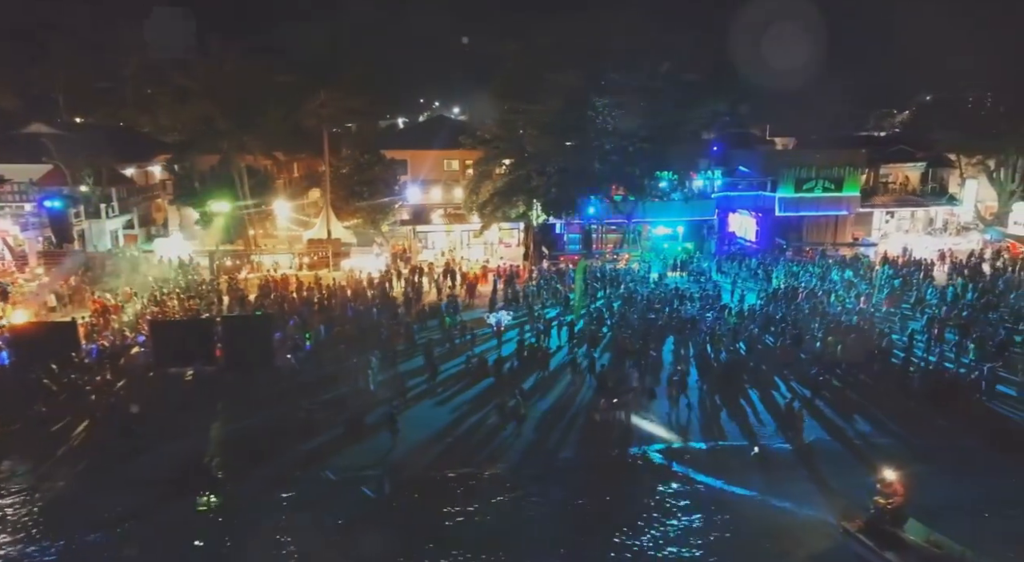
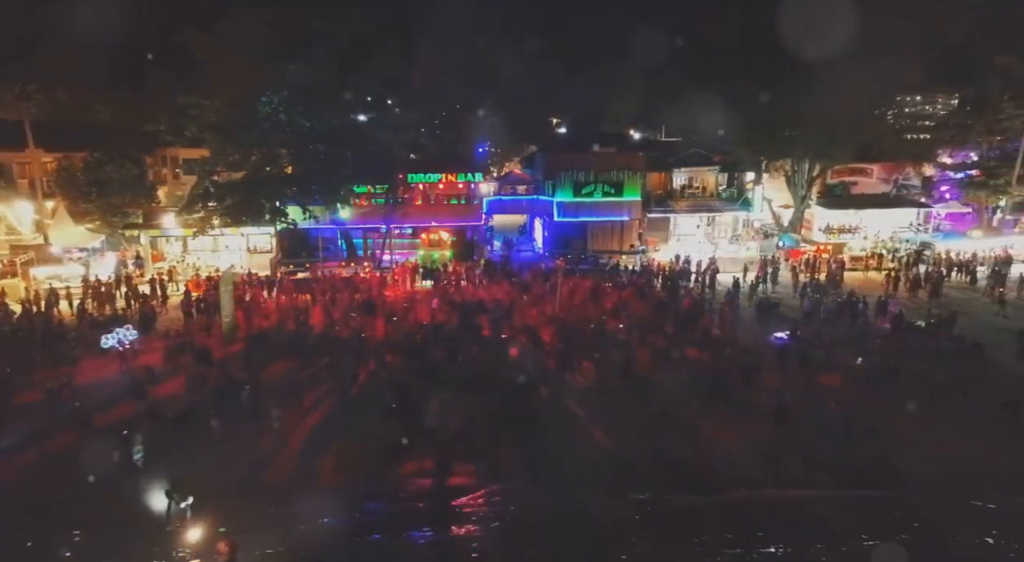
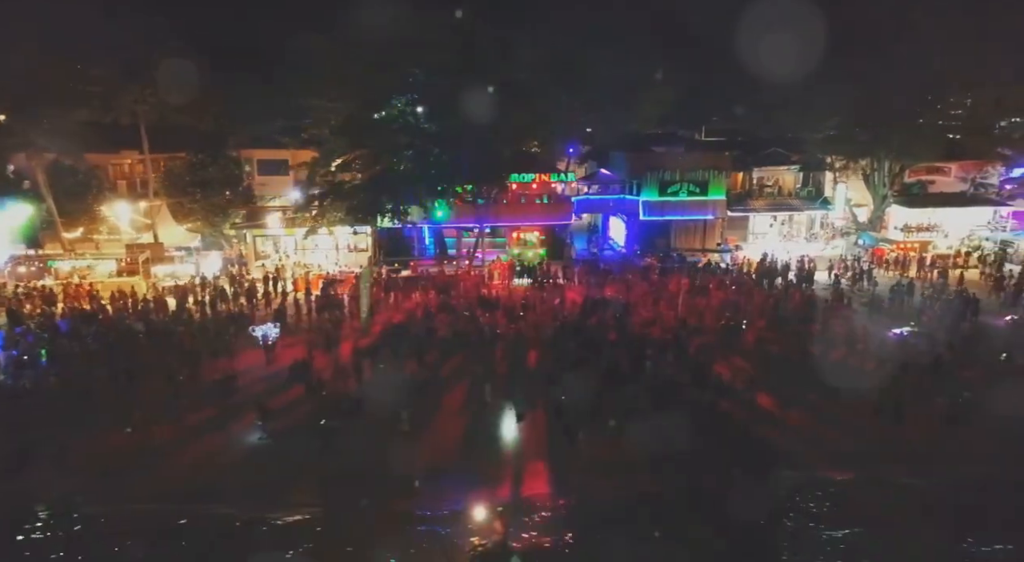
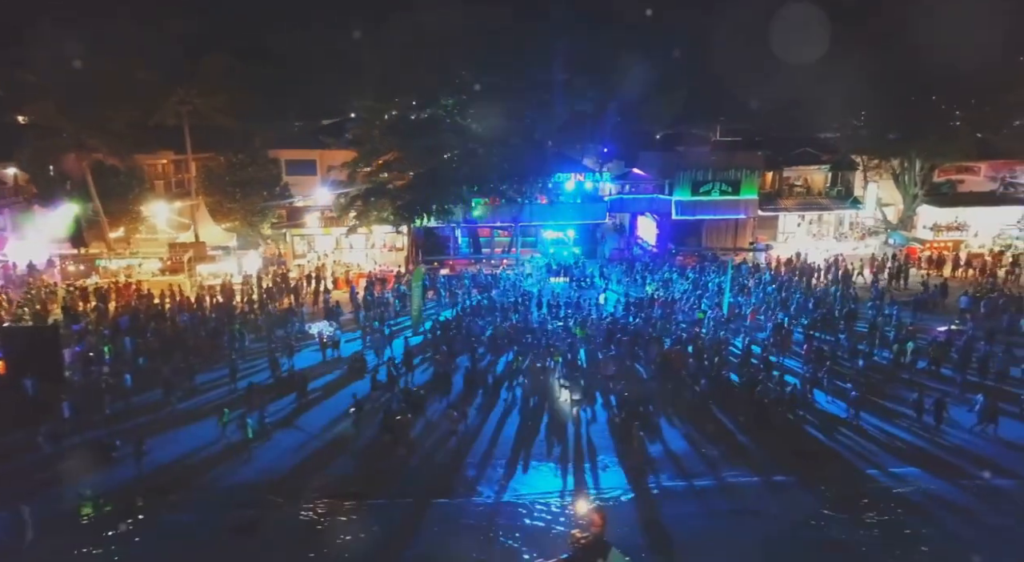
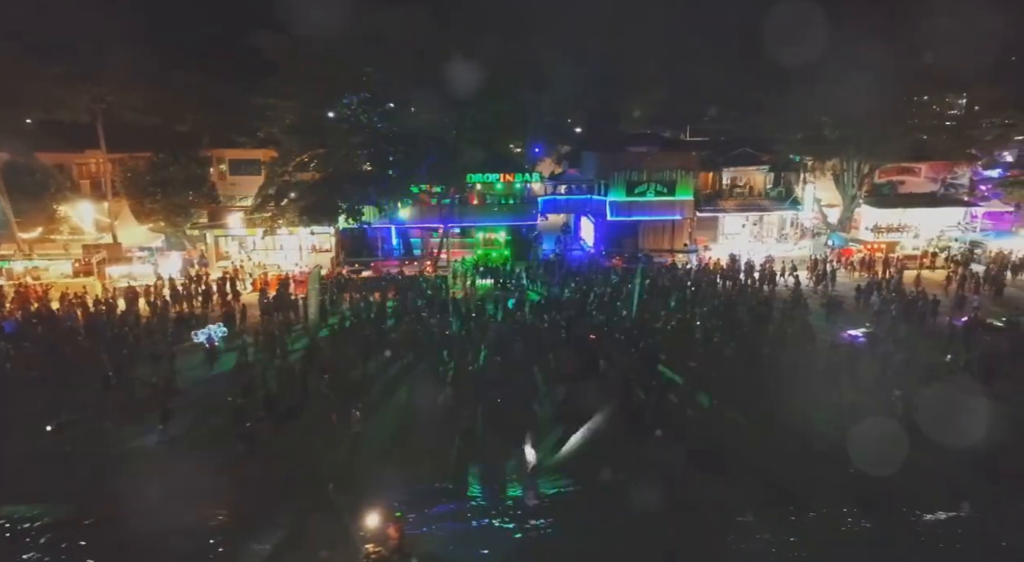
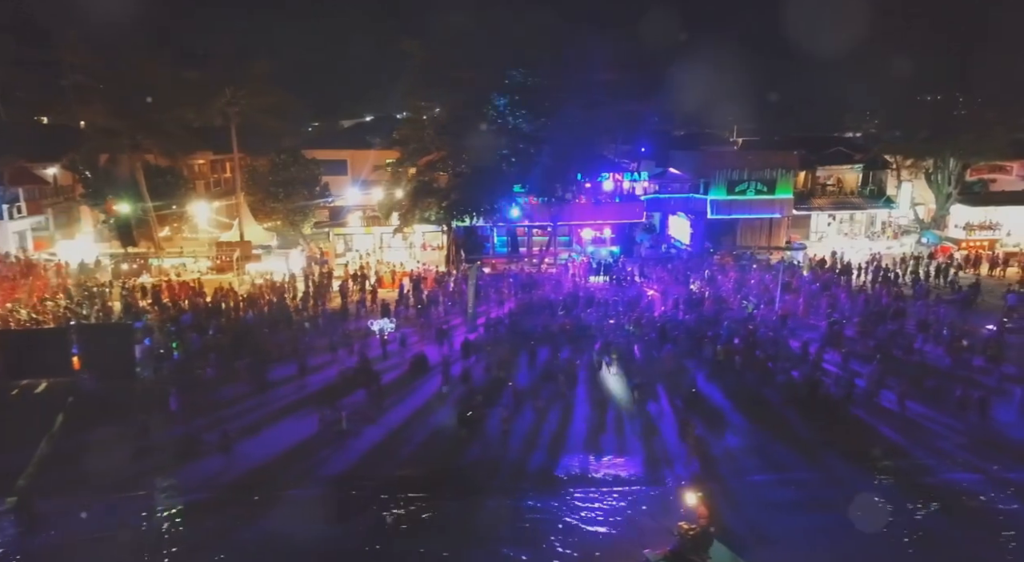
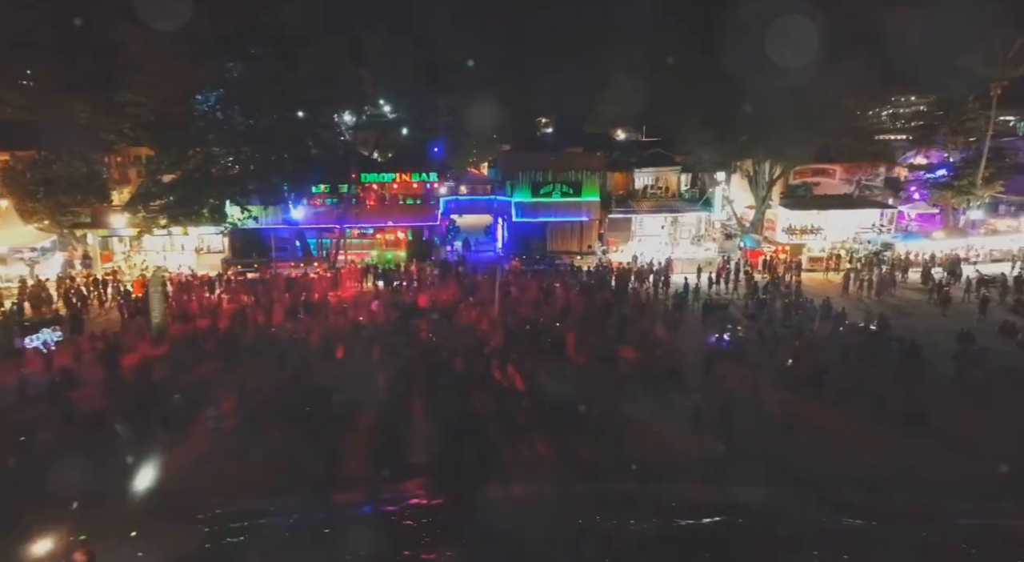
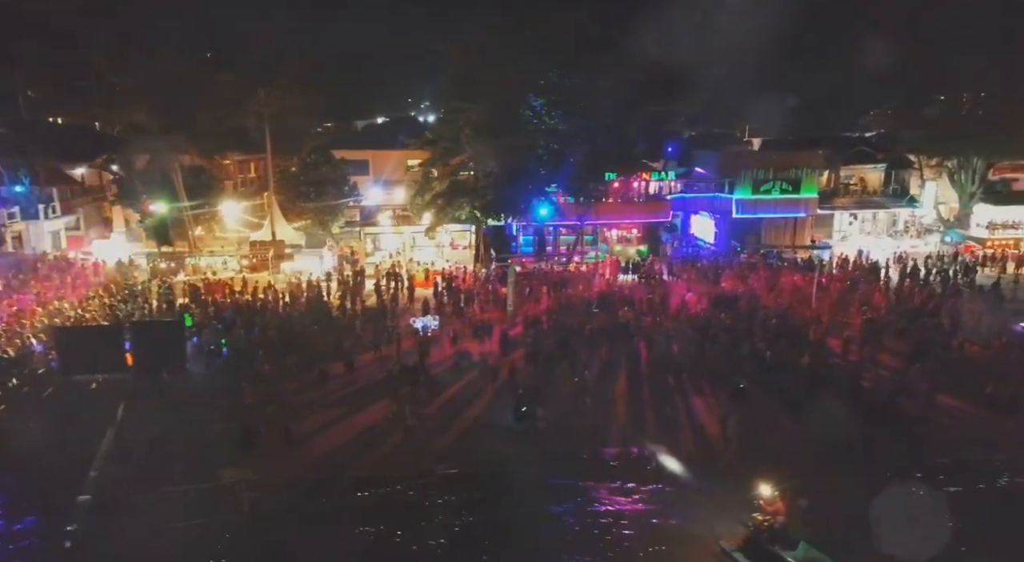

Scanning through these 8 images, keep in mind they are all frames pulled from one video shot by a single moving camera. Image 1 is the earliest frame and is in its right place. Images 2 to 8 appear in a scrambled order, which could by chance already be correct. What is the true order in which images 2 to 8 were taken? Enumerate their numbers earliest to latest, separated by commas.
8, 6, 4, 3, 5, 2, 7
